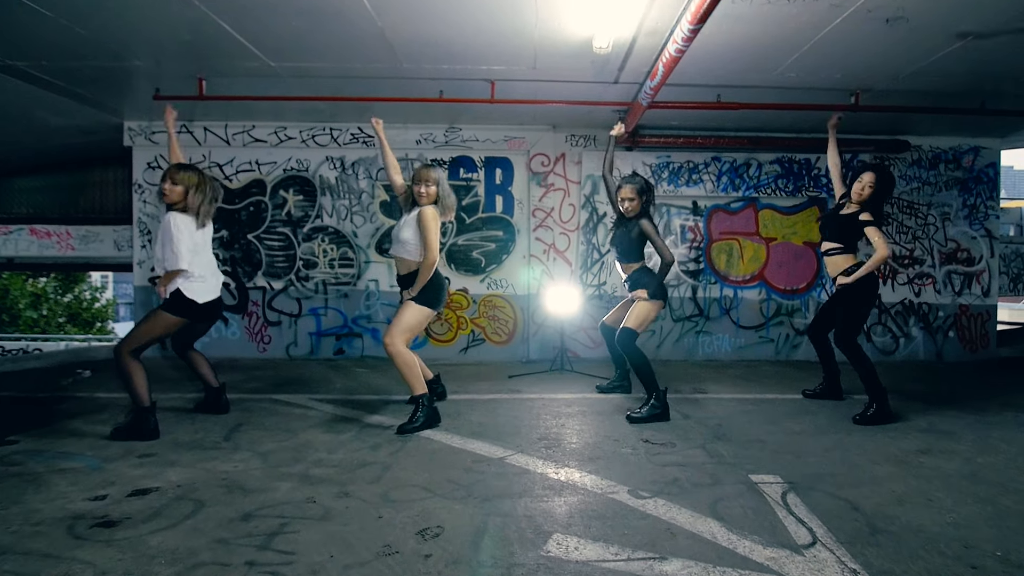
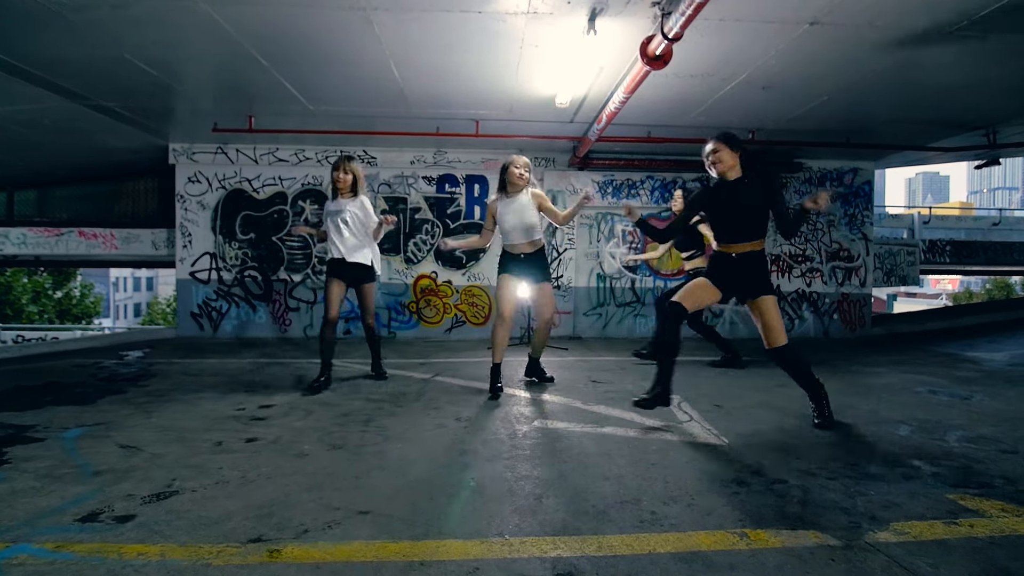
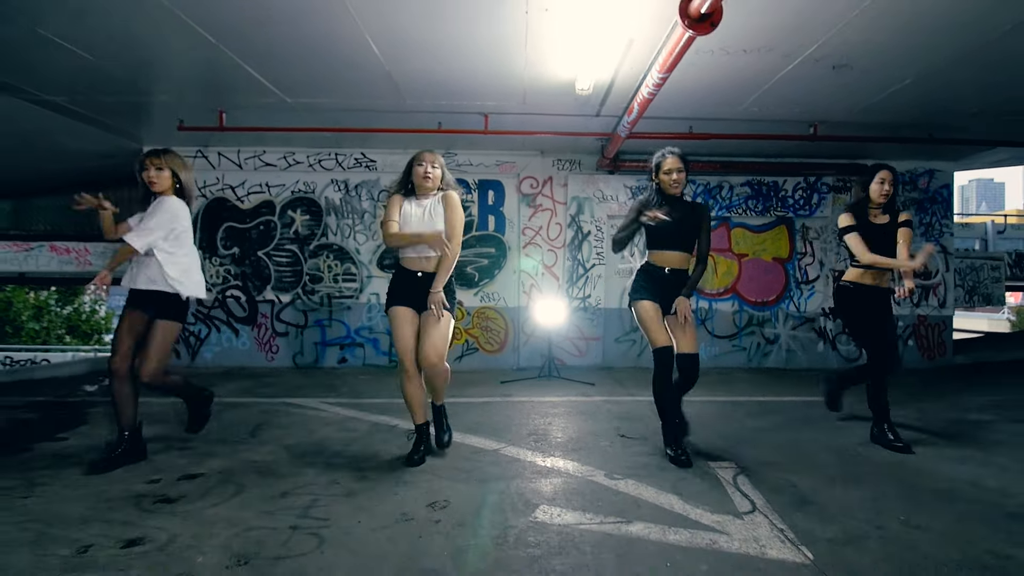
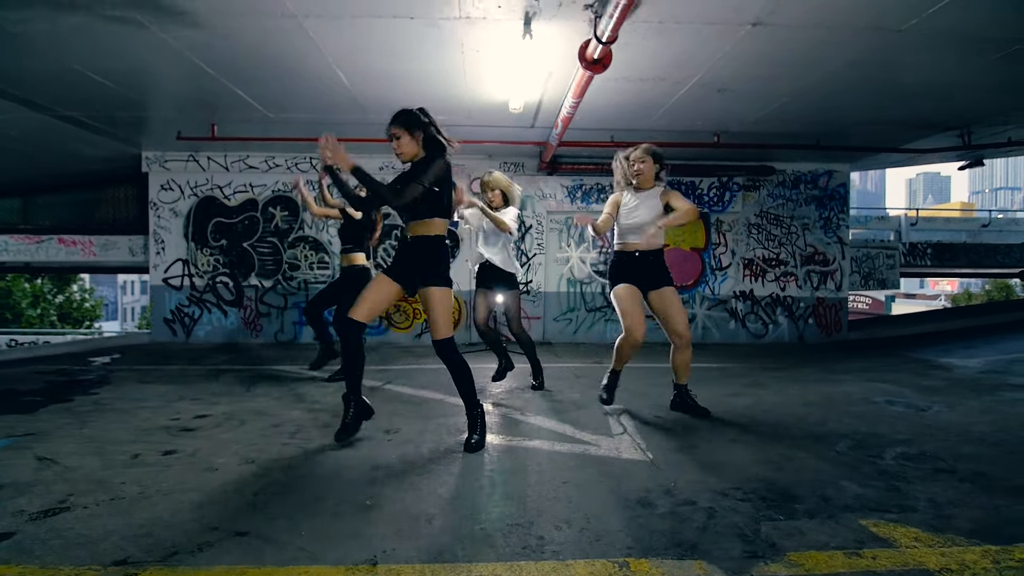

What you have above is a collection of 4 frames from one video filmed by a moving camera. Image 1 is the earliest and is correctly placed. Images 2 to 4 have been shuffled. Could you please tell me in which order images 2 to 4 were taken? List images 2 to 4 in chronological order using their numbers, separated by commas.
3, 2, 4
